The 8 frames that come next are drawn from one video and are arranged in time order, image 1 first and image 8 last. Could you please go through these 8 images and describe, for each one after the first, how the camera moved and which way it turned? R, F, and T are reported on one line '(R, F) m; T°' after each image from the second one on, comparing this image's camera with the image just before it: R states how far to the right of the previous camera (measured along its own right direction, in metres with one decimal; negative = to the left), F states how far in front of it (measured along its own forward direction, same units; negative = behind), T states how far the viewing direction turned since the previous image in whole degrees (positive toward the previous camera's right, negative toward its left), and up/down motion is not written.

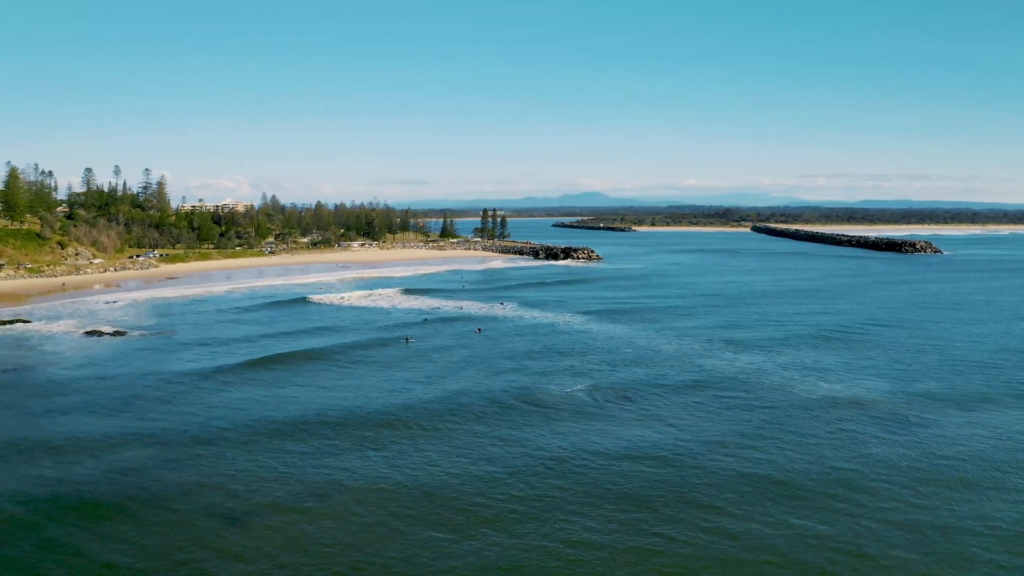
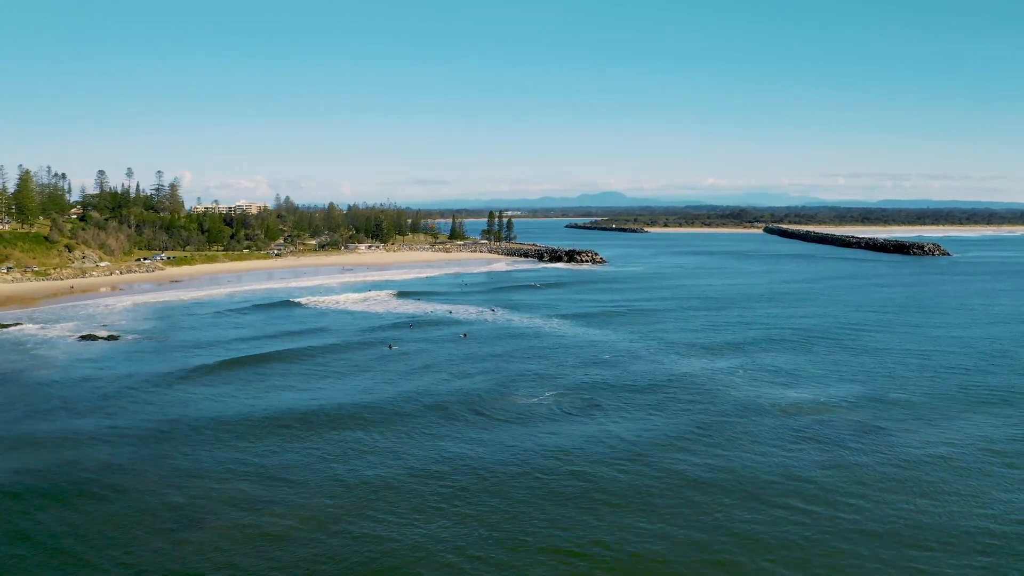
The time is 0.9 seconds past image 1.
(+1.2, -0.5) m; -1°
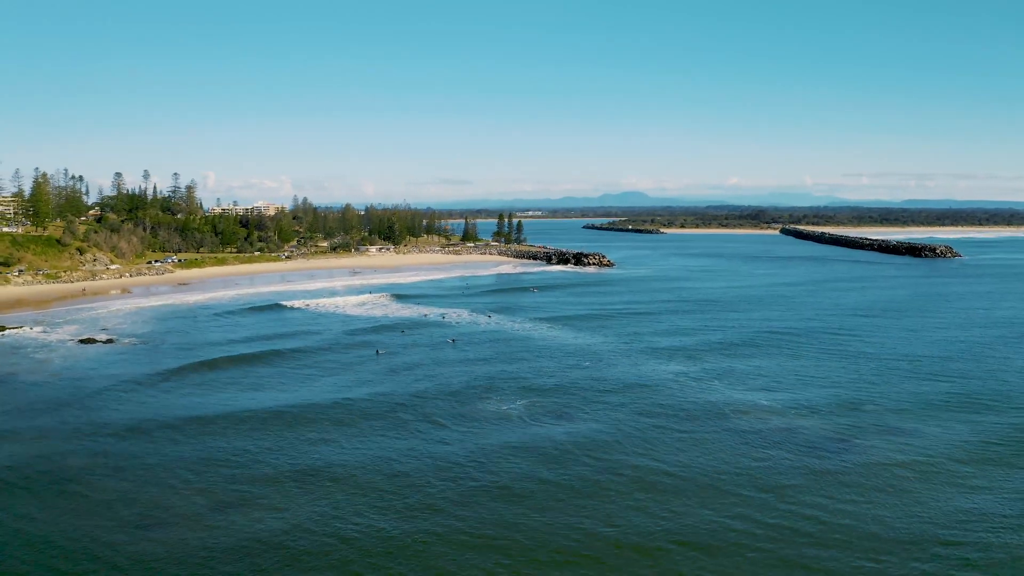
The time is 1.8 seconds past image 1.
(+1.3, -0.4) m; -1°
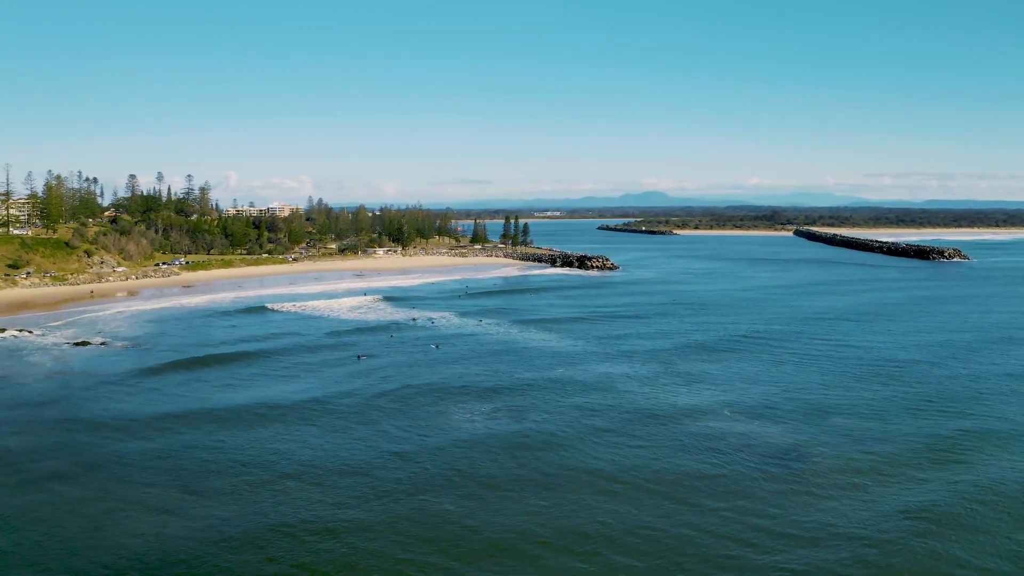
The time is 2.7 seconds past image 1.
(+1.5, -0.6) m; -1°
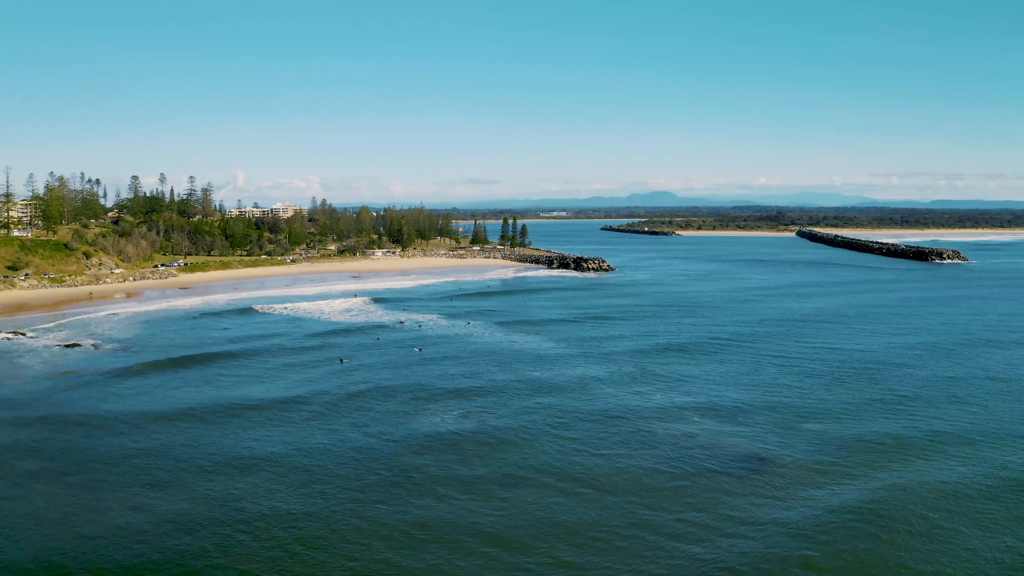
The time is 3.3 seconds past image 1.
(+1.0, -0.6) m; 0°
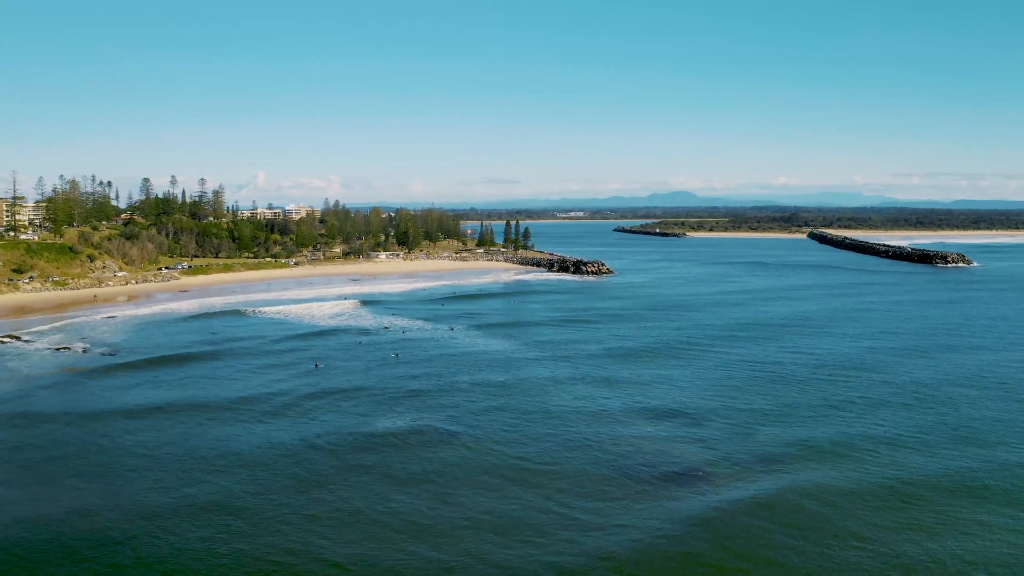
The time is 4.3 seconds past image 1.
(+1.8, -0.8) m; -1°
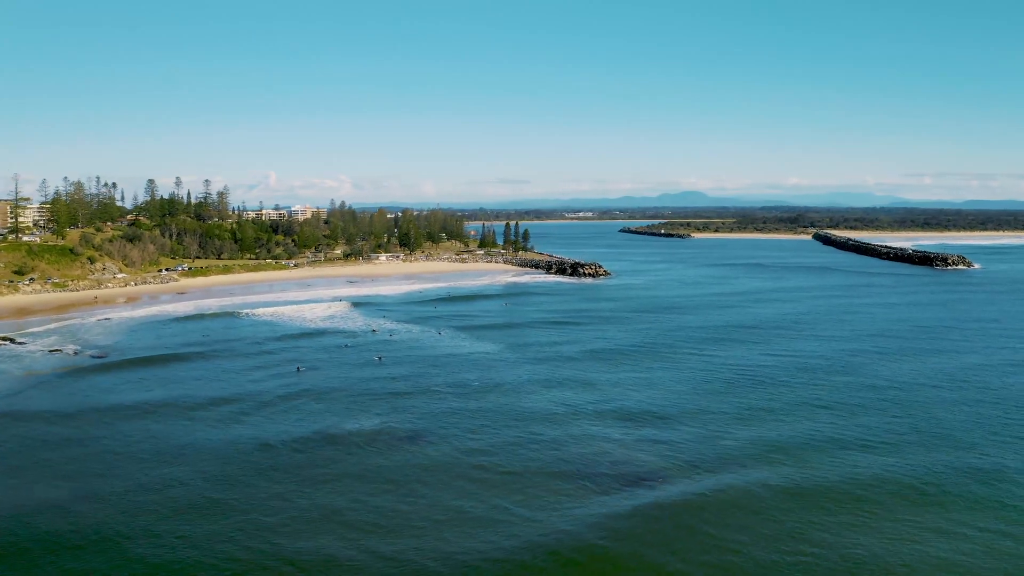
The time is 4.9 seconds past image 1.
(+1.1, -0.5) m; 0°
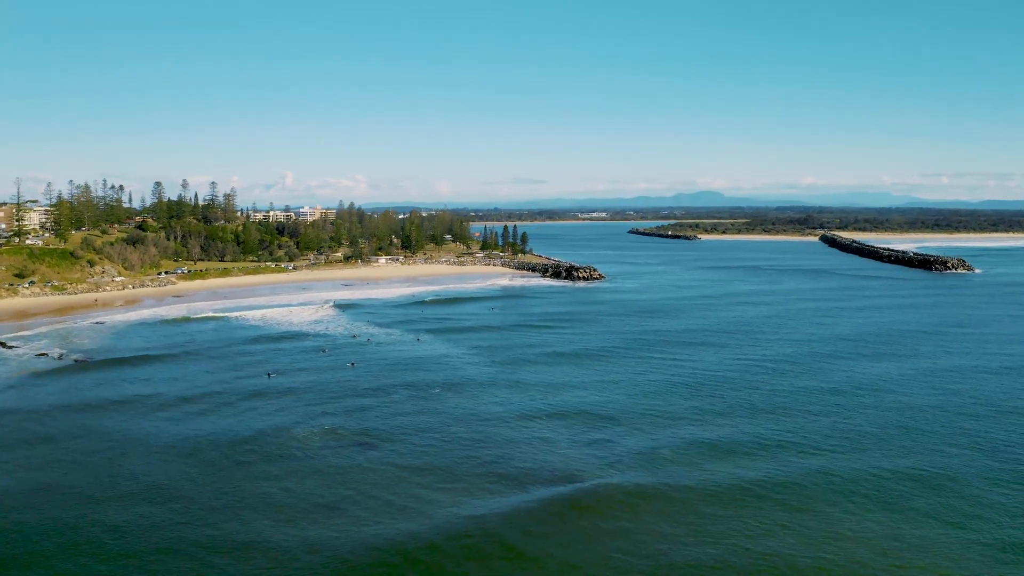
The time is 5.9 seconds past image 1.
(+1.8, -0.9) m; 0°
